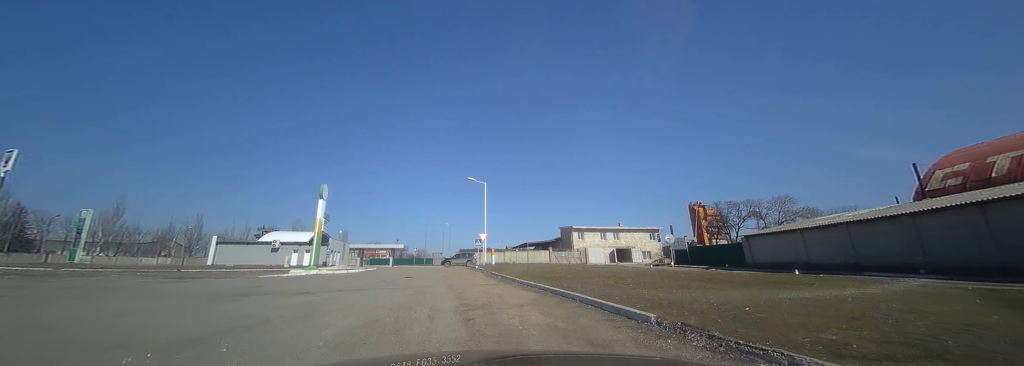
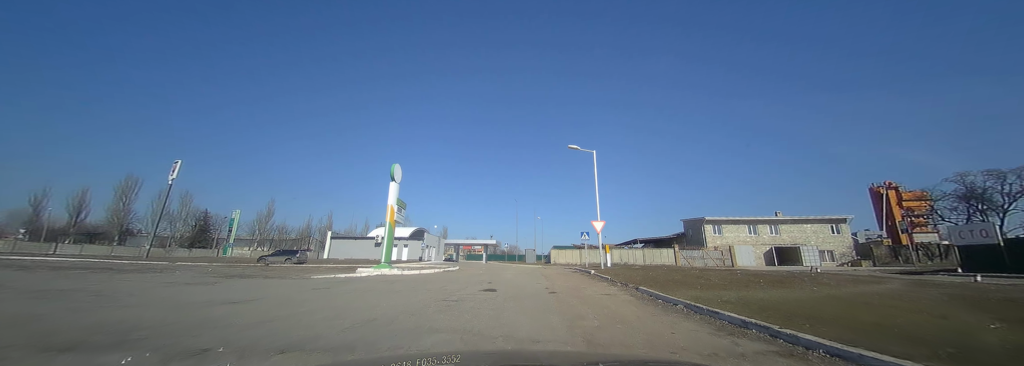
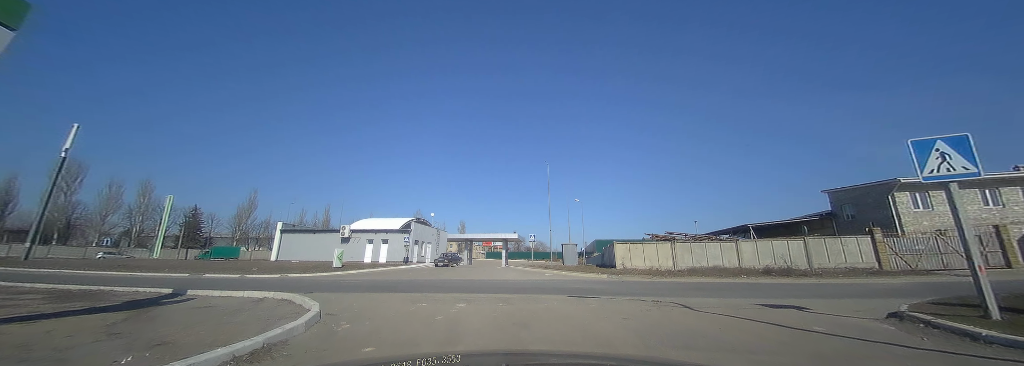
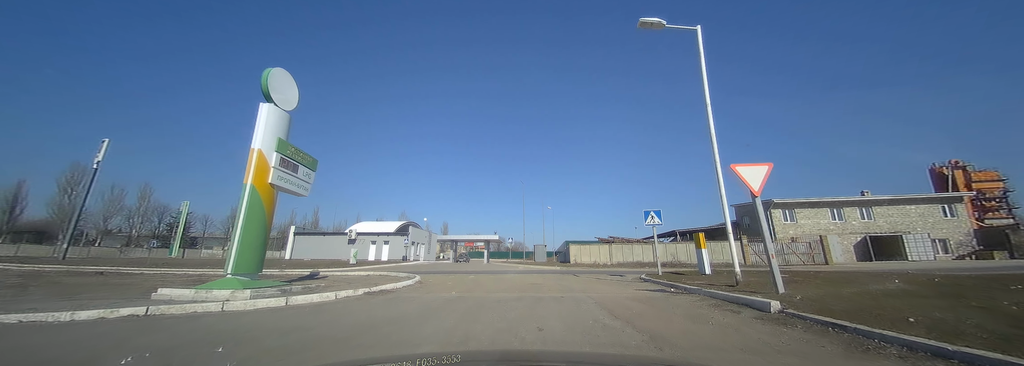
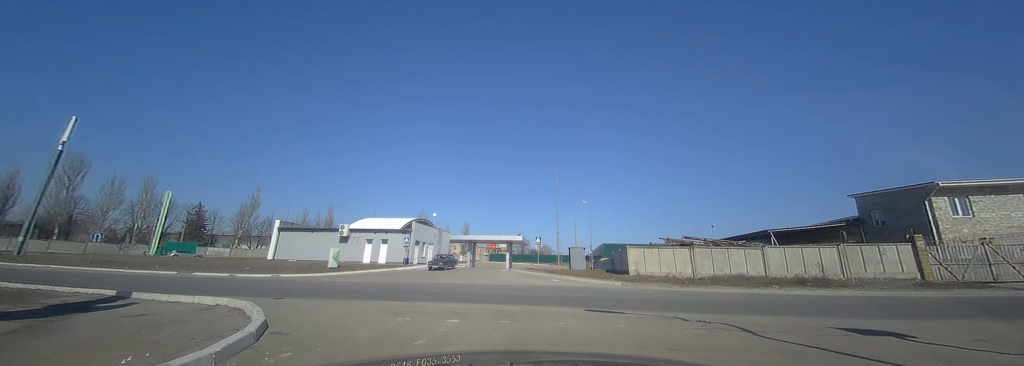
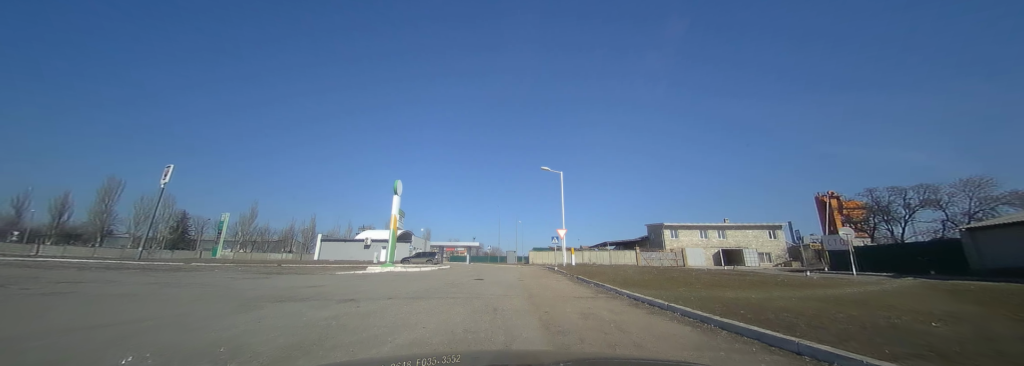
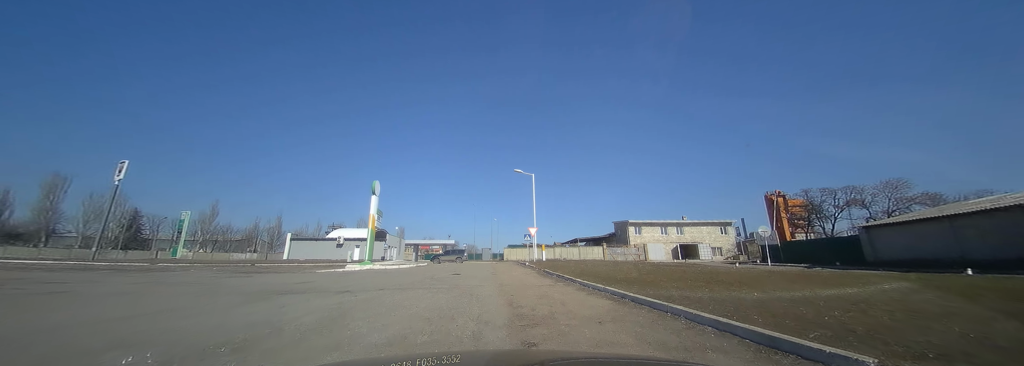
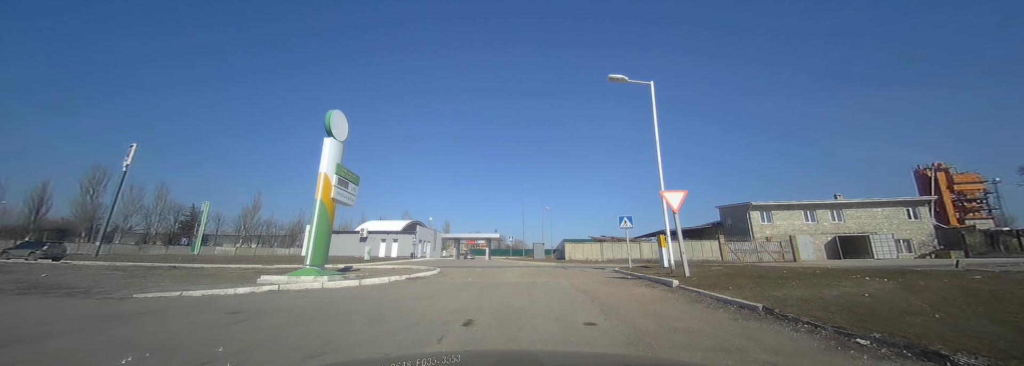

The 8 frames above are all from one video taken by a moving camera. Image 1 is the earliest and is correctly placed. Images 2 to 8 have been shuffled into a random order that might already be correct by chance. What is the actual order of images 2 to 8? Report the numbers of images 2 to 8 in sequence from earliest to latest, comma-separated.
7, 6, 2, 8, 4, 3, 5
